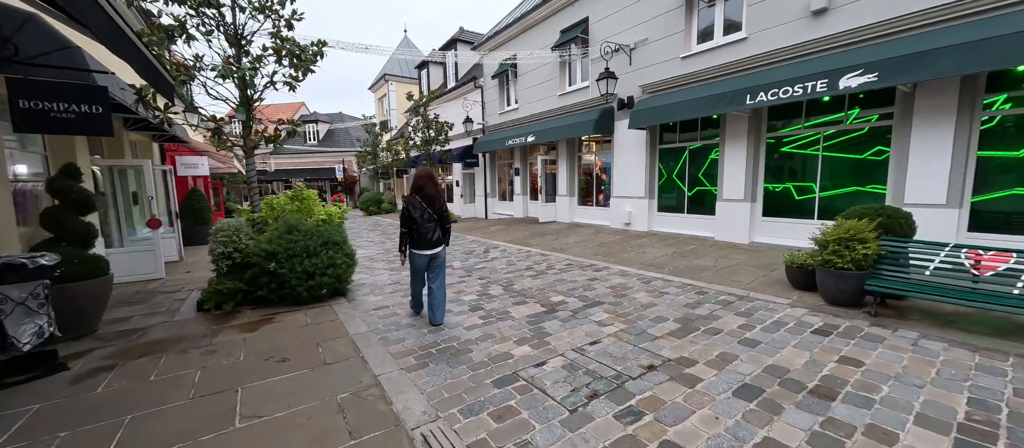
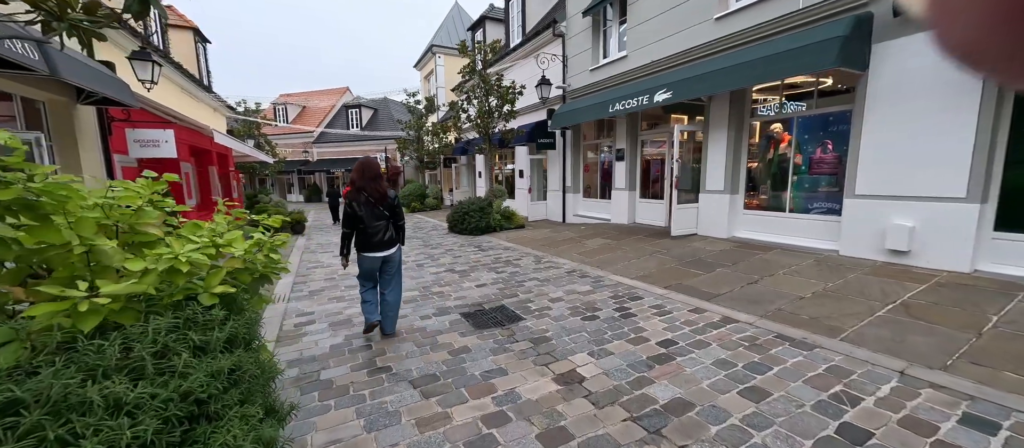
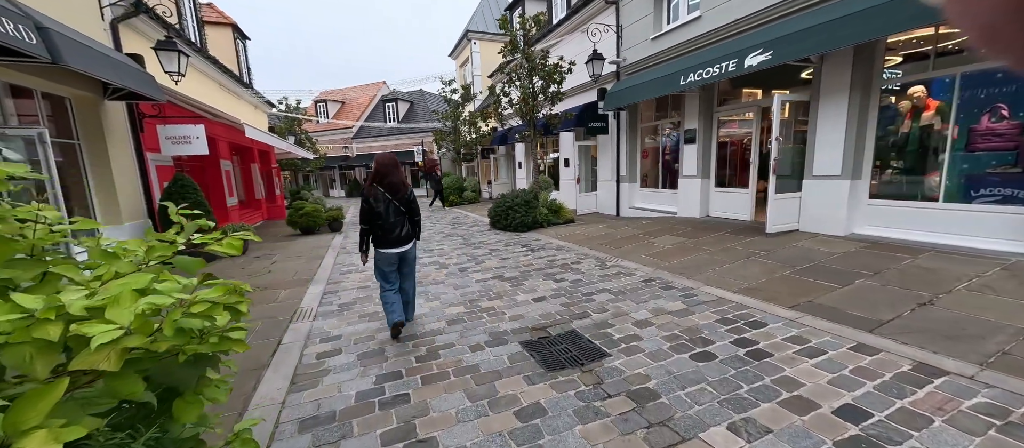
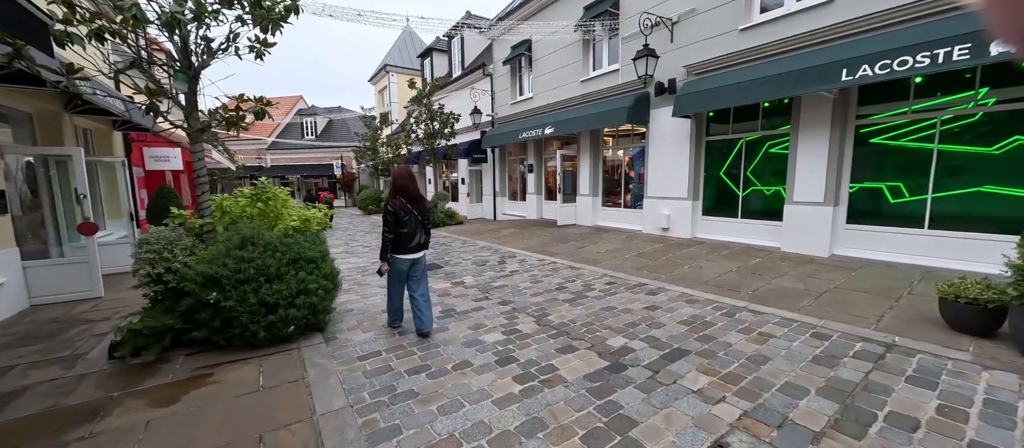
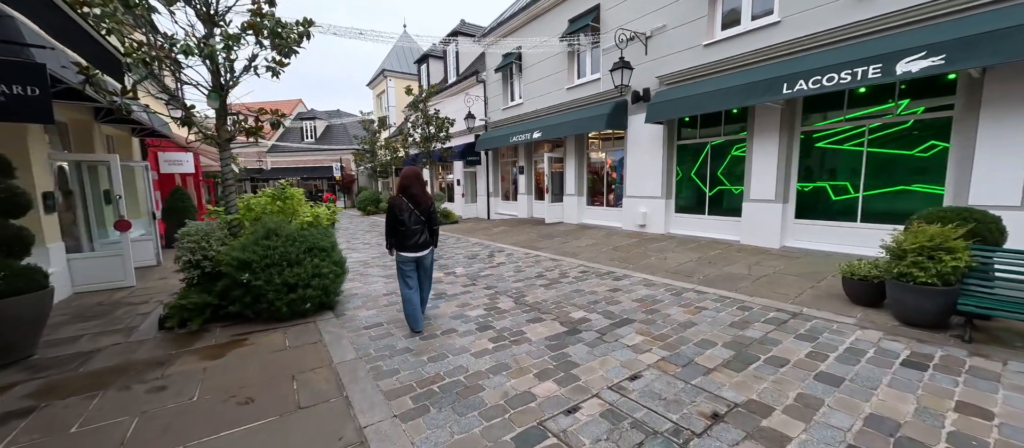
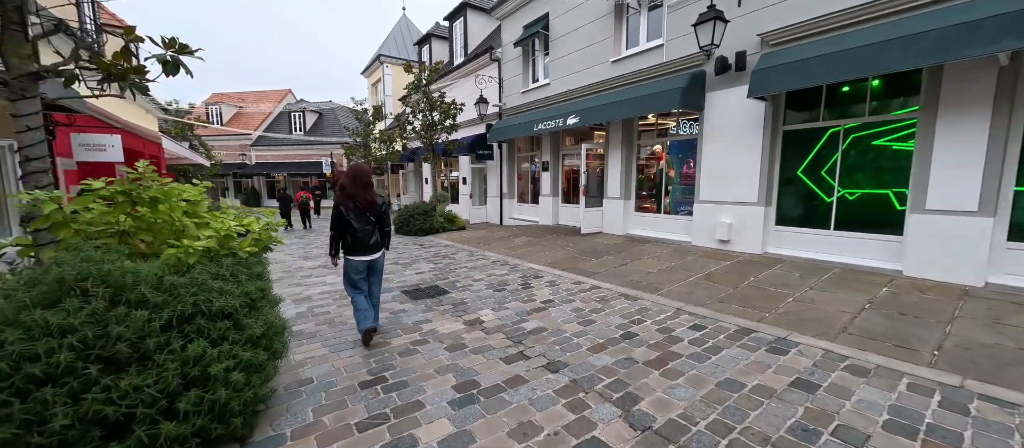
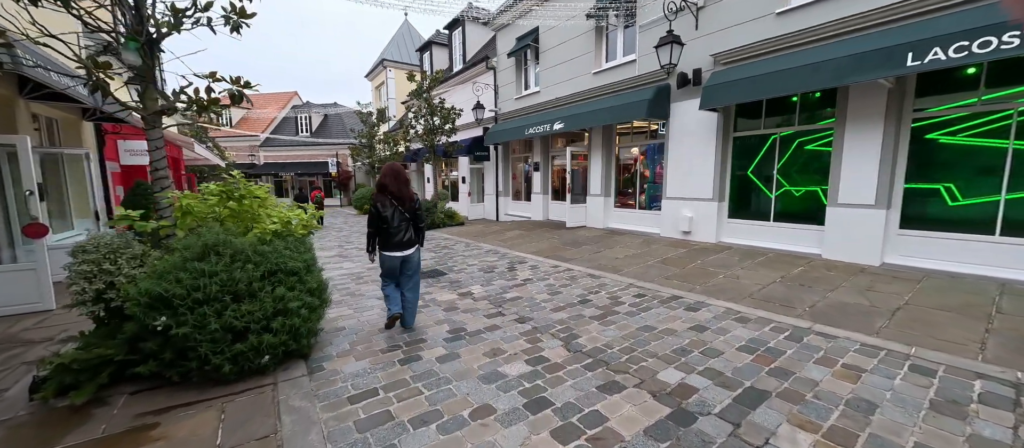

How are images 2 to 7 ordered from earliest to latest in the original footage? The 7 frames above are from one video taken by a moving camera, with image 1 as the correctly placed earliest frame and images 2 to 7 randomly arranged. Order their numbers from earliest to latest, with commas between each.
5, 4, 7, 6, 2, 3
